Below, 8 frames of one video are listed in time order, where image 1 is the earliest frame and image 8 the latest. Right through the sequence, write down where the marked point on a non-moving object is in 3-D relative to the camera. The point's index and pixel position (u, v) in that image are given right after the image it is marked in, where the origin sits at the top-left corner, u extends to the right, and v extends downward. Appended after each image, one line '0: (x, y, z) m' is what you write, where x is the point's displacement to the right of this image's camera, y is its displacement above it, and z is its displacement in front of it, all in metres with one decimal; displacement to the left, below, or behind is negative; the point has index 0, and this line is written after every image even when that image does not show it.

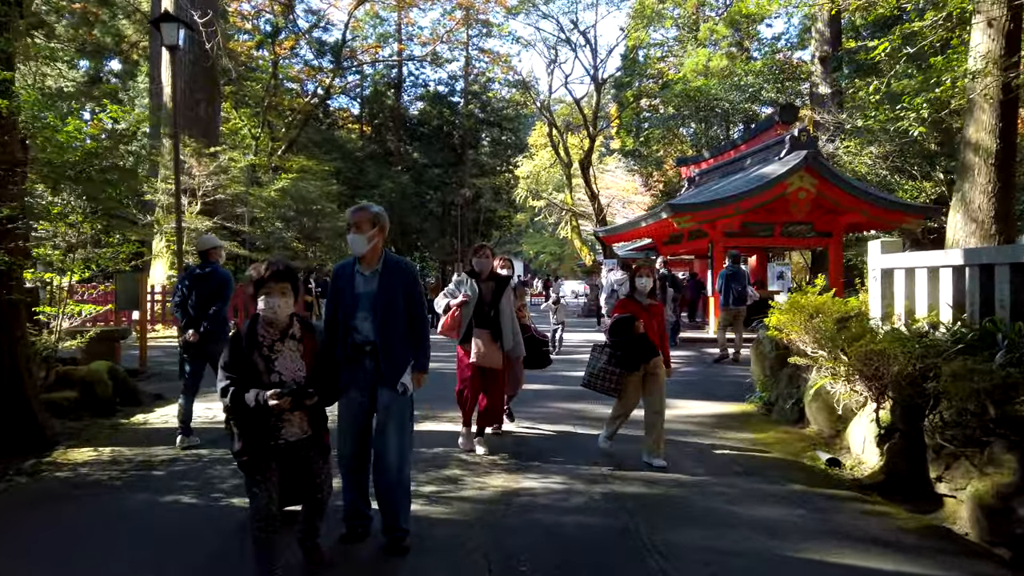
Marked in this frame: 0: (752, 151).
0: (+6.0, +3.4, +19.0) m
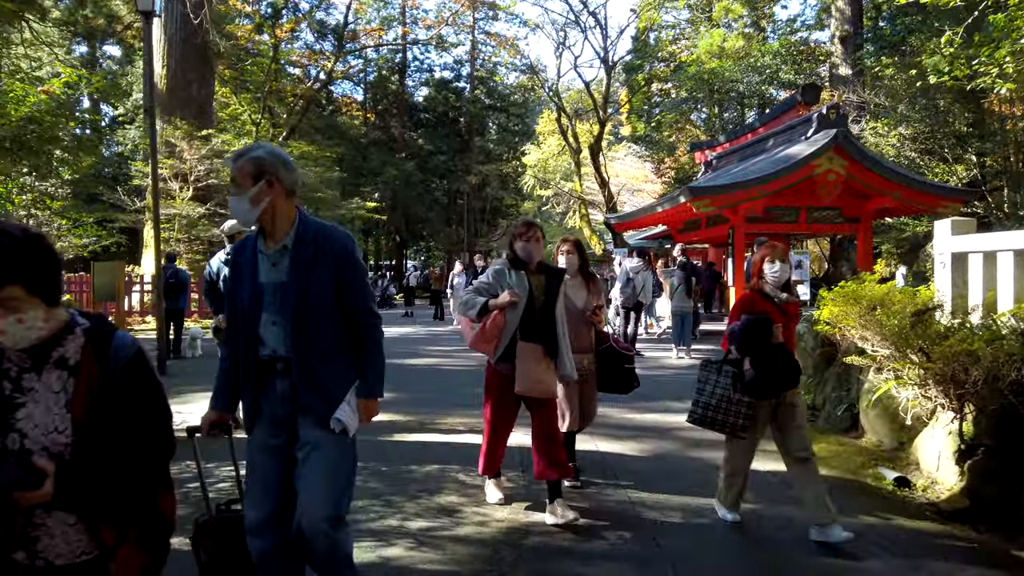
0: (+6.2, +3.7, +17.8) m
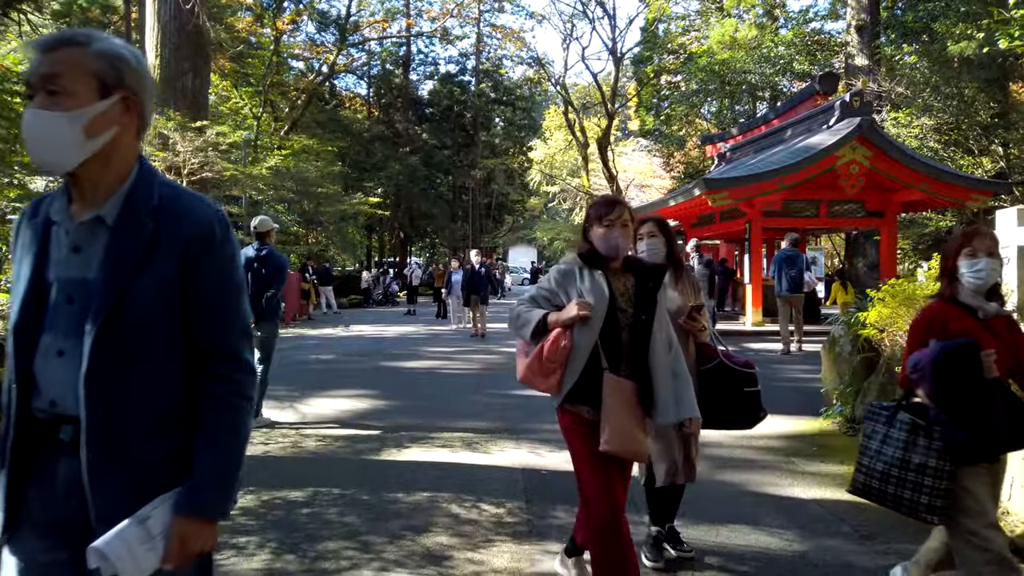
0: (+6.3, +3.8, +17.0) m
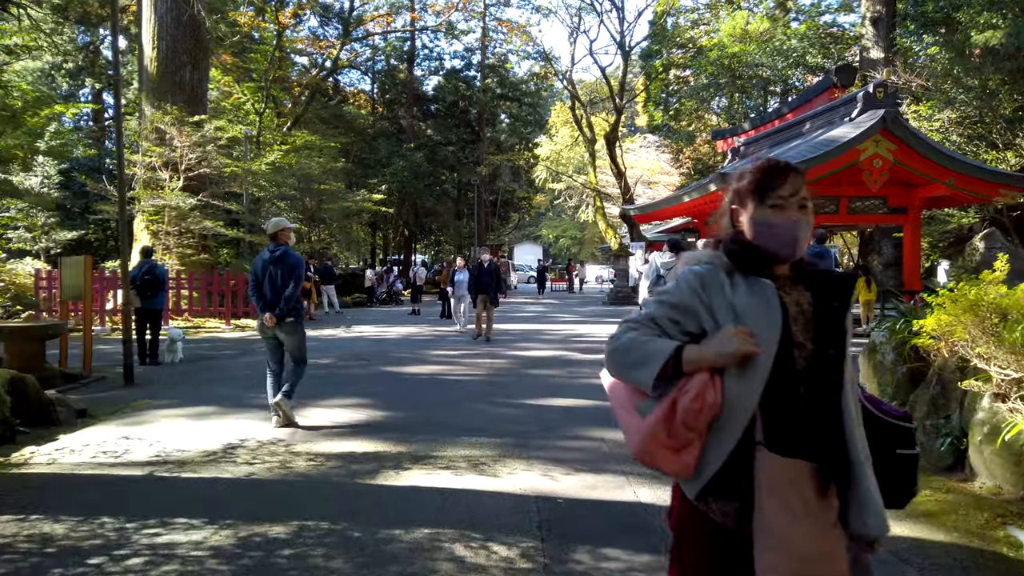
0: (+6.5, +3.8, +16.3) m
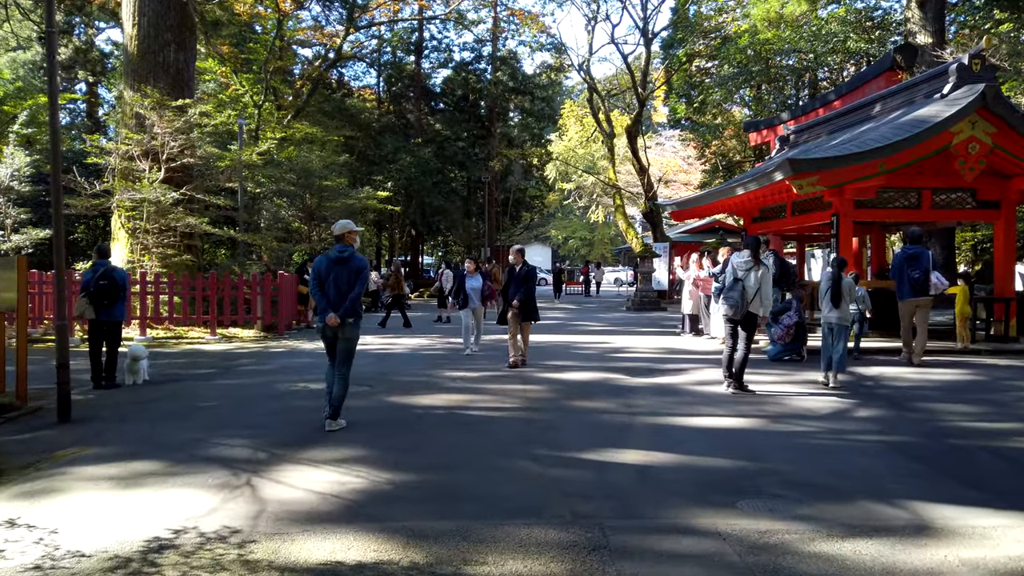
0: (+6.9, +3.6, +14.2) m
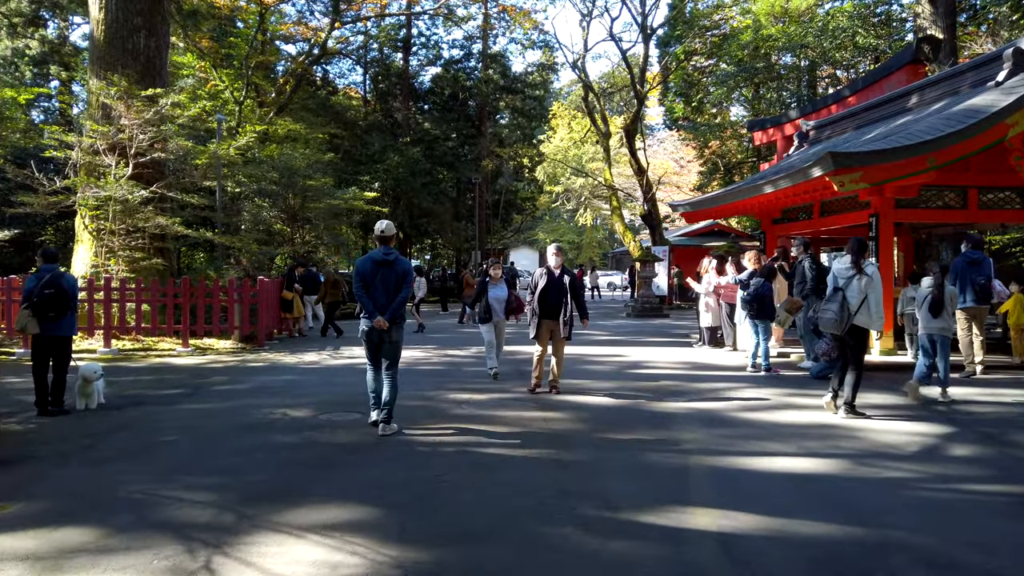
0: (+7.0, +3.5, +13.0) m
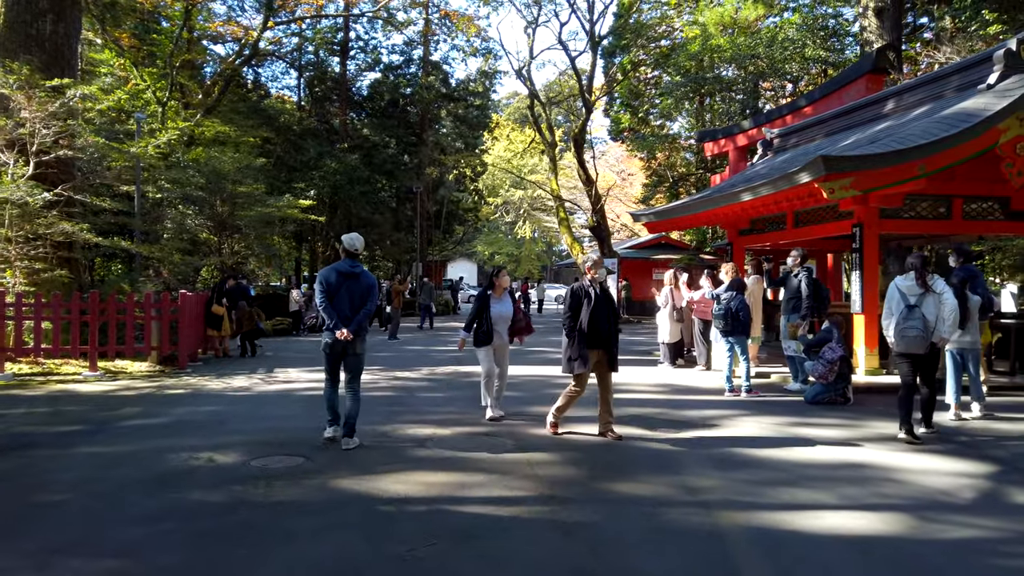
0: (+6.3, +3.3, +12.5) m
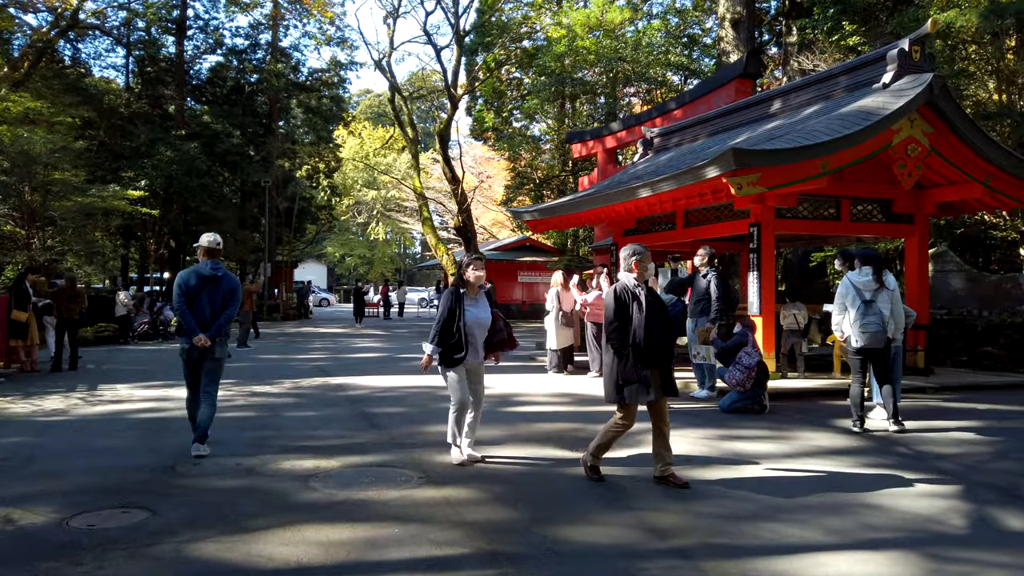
0: (+4.4, +3.2, +12.4) m
